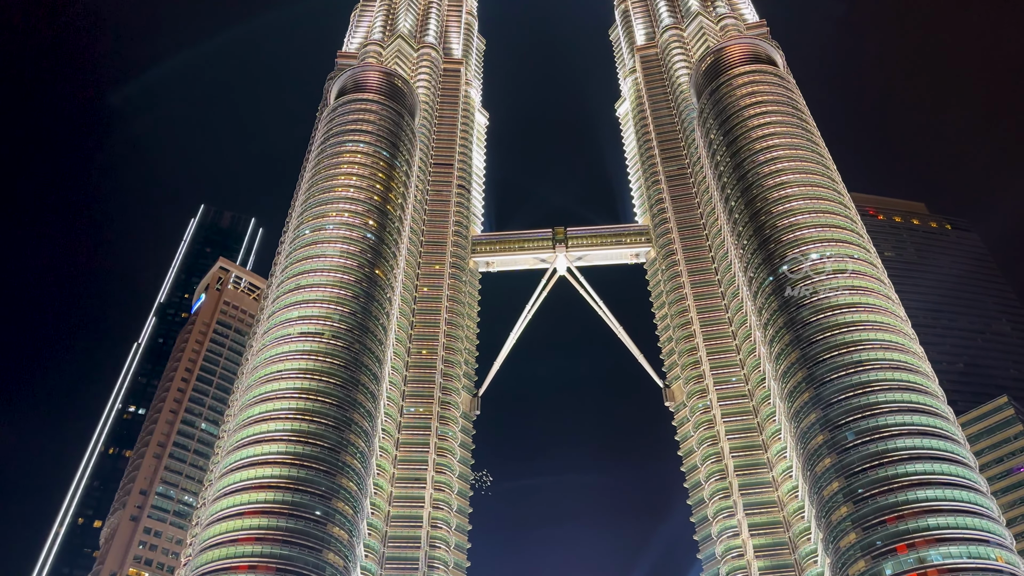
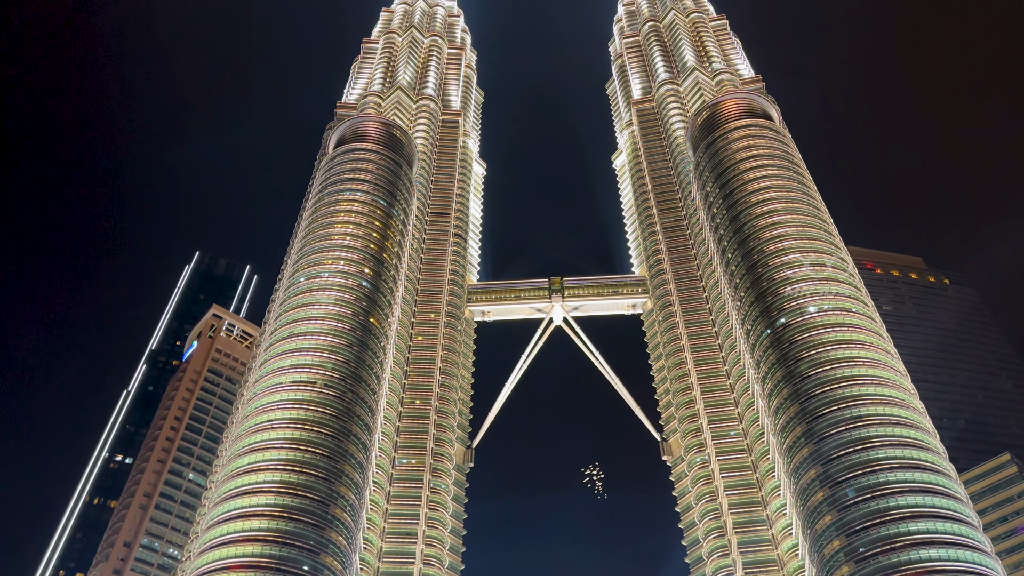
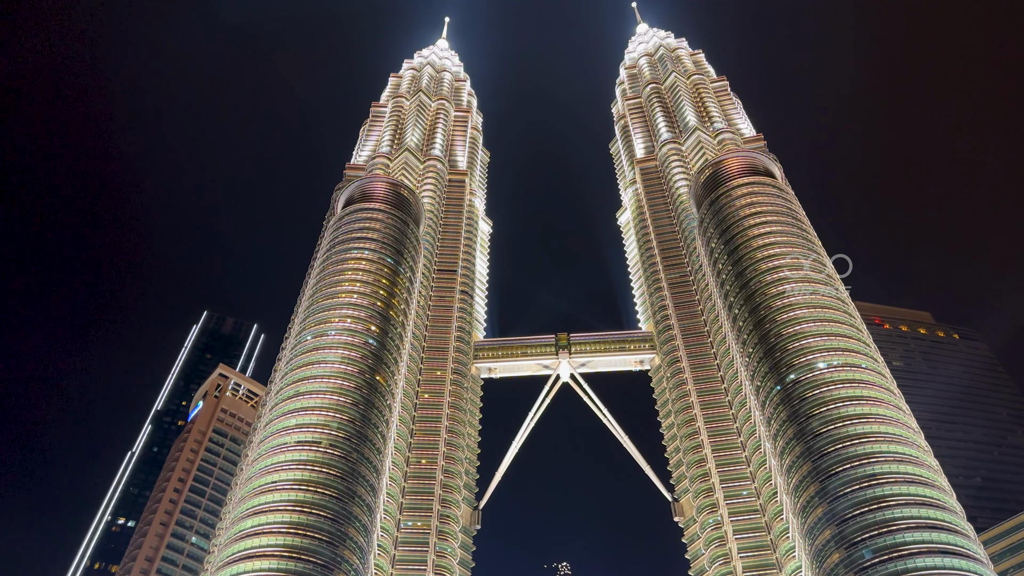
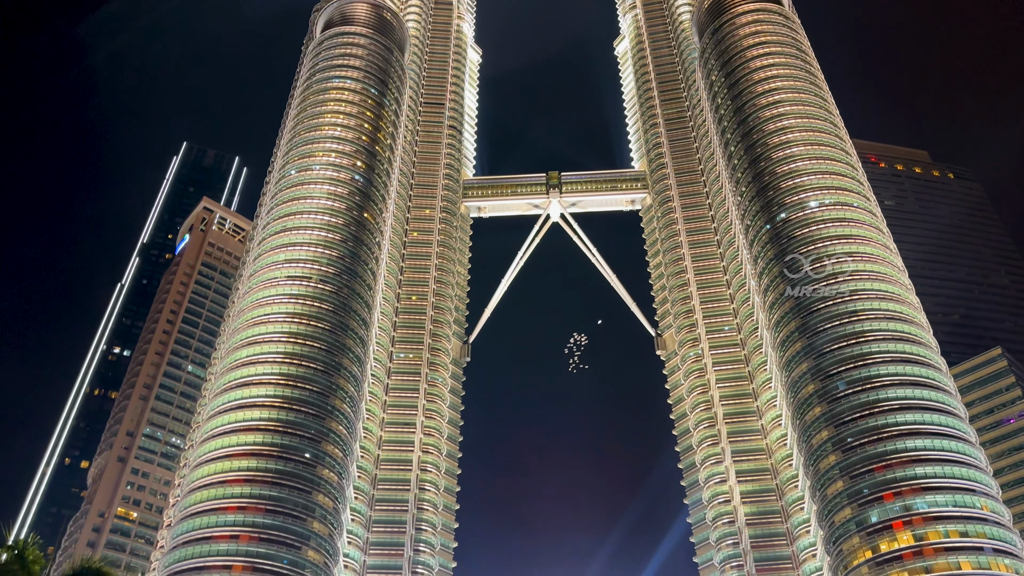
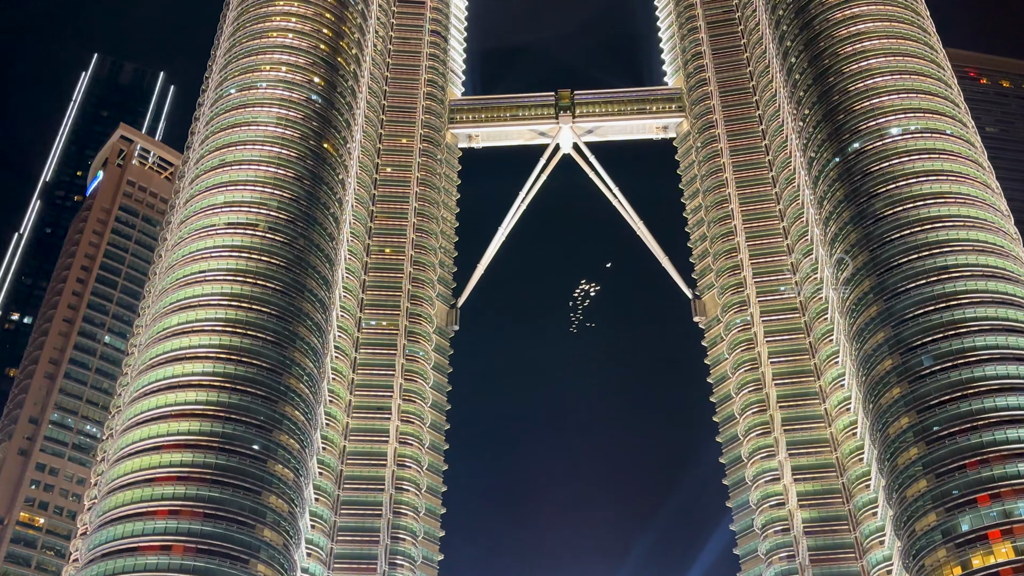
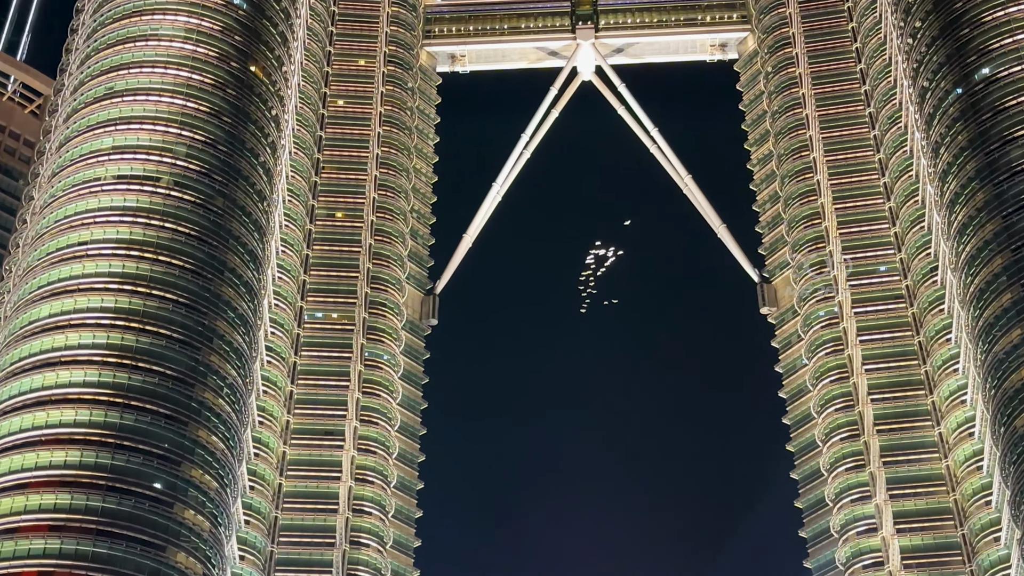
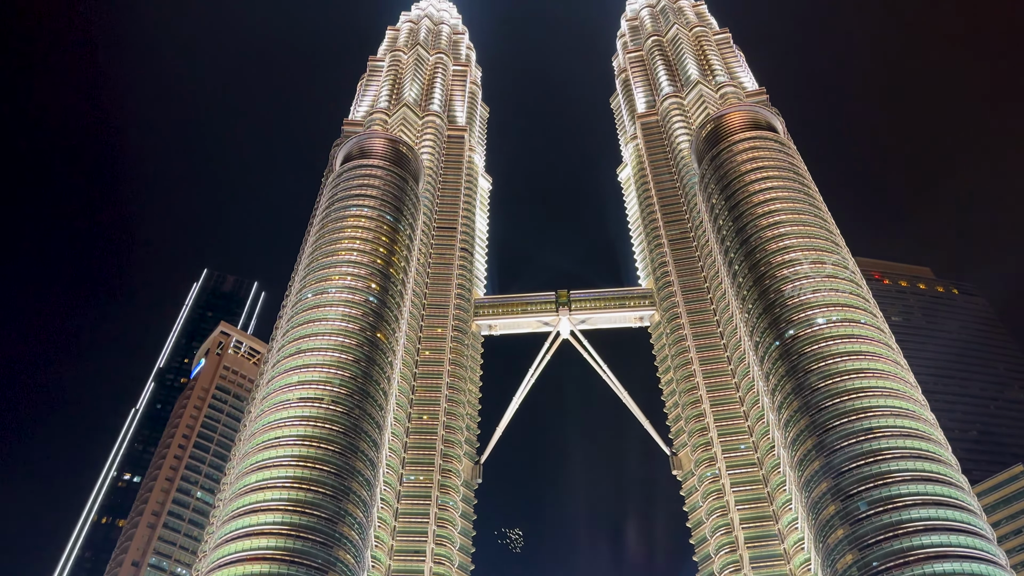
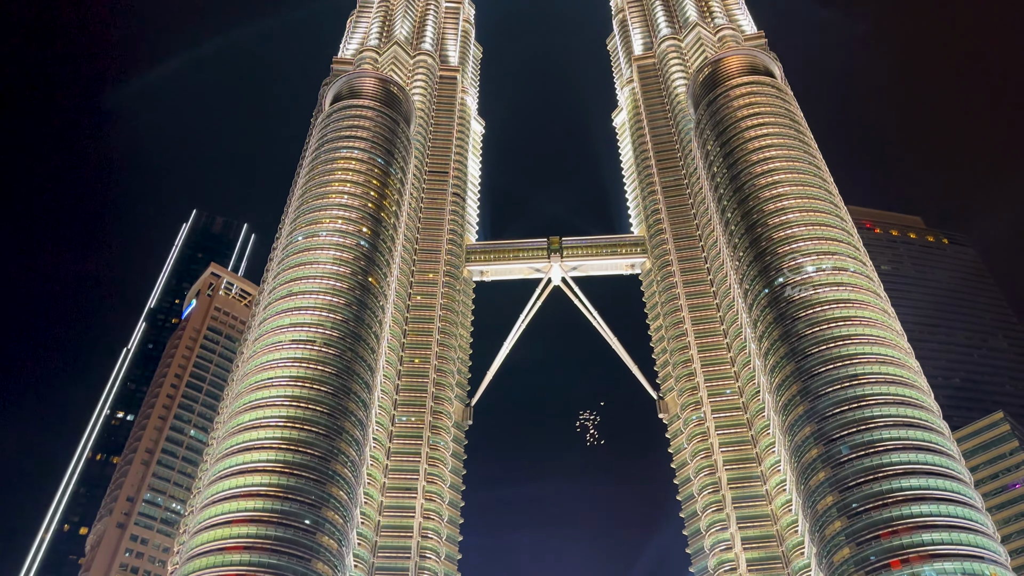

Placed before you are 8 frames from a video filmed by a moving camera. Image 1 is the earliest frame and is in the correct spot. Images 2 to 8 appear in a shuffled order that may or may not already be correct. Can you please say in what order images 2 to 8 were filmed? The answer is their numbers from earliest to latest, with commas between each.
7, 3, 2, 8, 4, 5, 6
